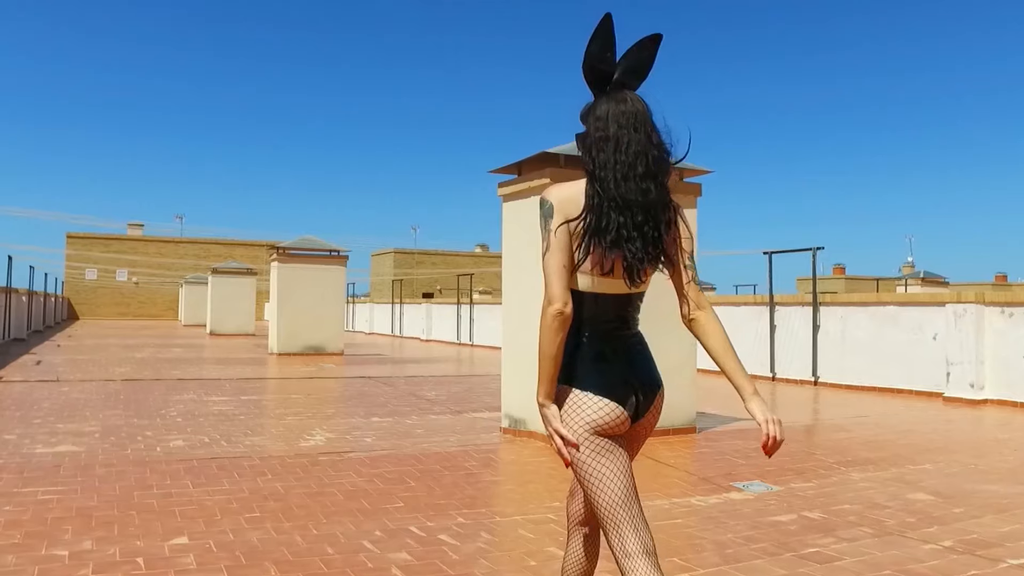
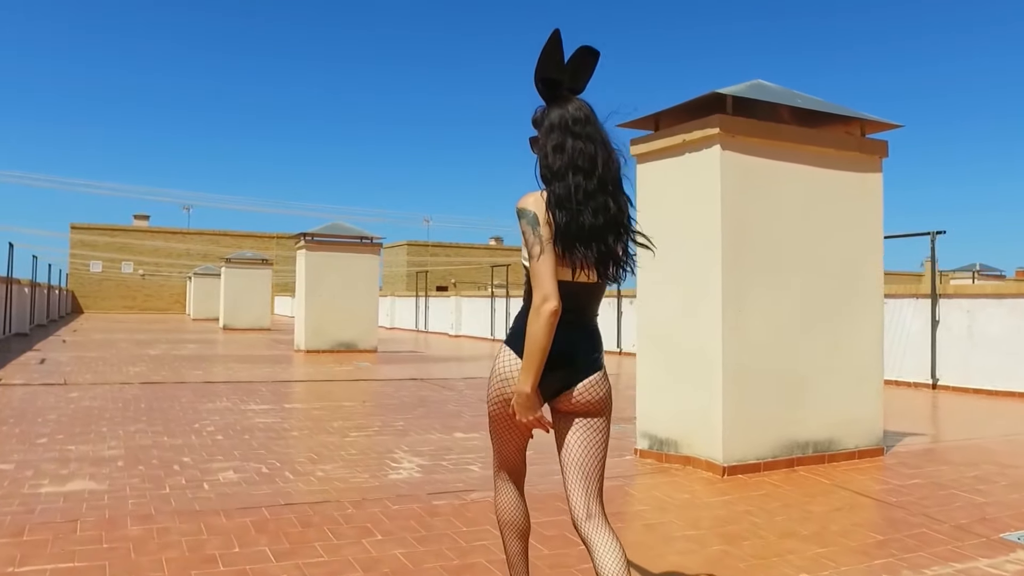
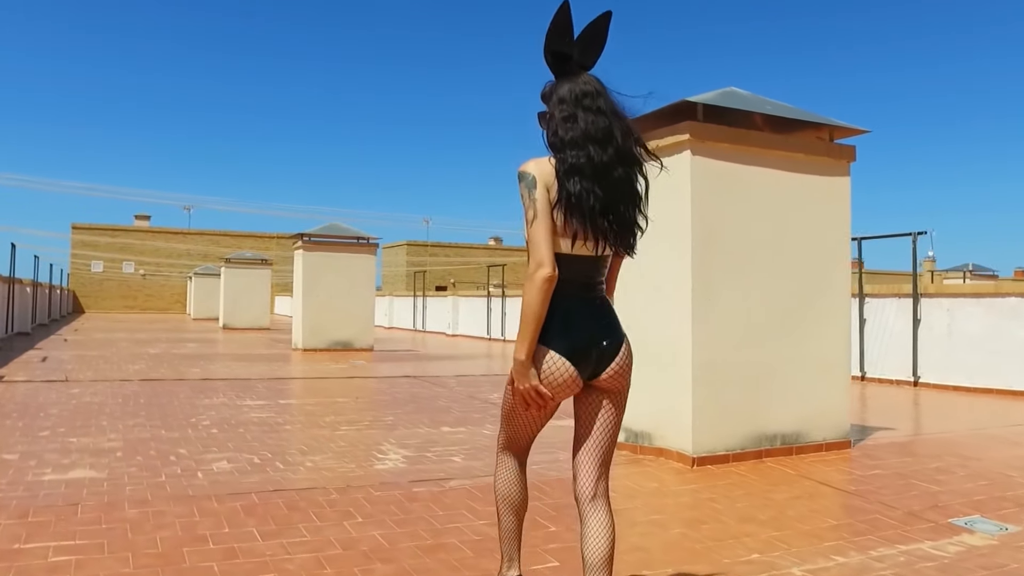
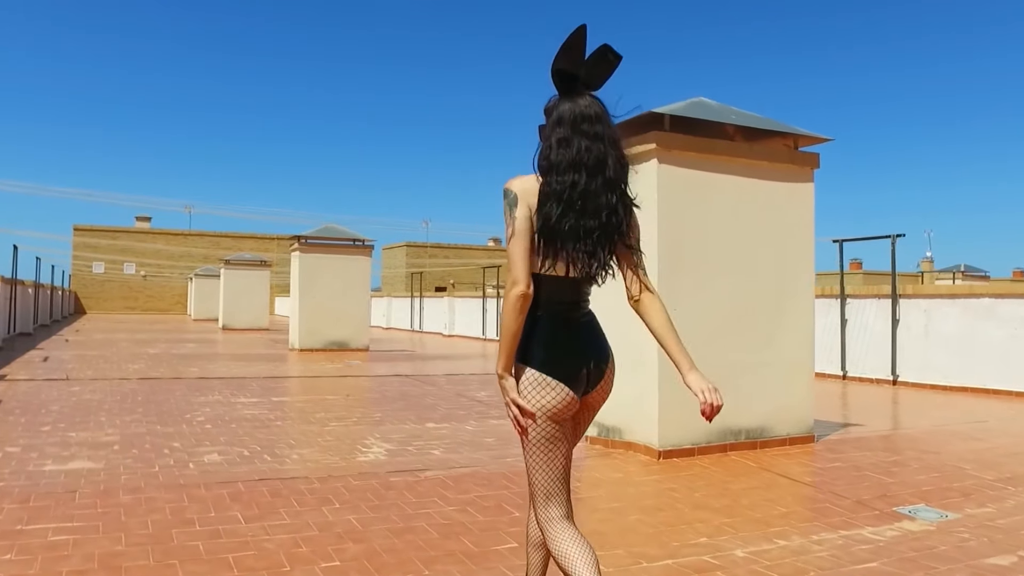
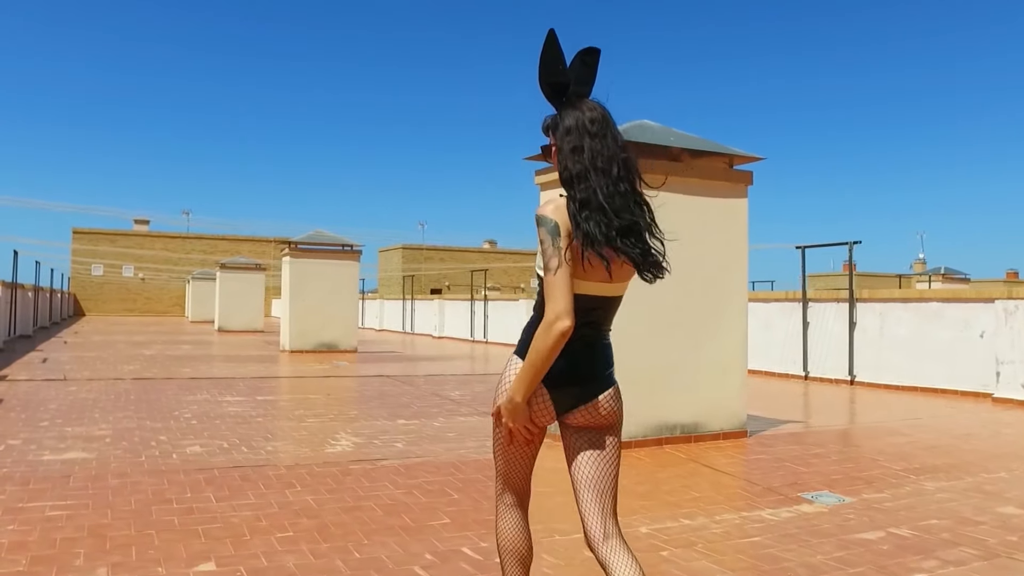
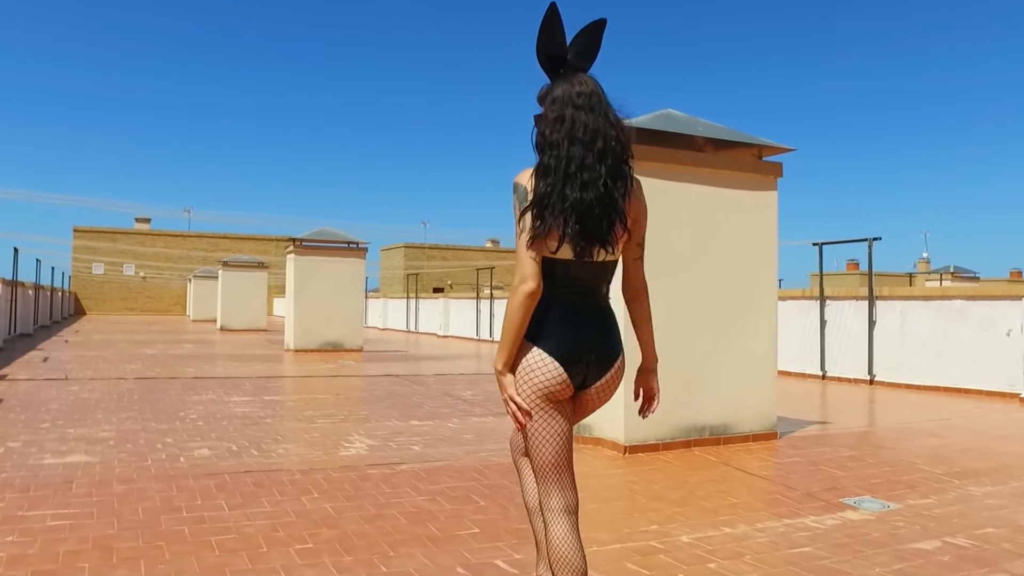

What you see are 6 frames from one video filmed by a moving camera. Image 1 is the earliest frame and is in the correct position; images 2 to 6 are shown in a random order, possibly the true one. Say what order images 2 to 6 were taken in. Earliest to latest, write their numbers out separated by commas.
5, 6, 4, 3, 2
